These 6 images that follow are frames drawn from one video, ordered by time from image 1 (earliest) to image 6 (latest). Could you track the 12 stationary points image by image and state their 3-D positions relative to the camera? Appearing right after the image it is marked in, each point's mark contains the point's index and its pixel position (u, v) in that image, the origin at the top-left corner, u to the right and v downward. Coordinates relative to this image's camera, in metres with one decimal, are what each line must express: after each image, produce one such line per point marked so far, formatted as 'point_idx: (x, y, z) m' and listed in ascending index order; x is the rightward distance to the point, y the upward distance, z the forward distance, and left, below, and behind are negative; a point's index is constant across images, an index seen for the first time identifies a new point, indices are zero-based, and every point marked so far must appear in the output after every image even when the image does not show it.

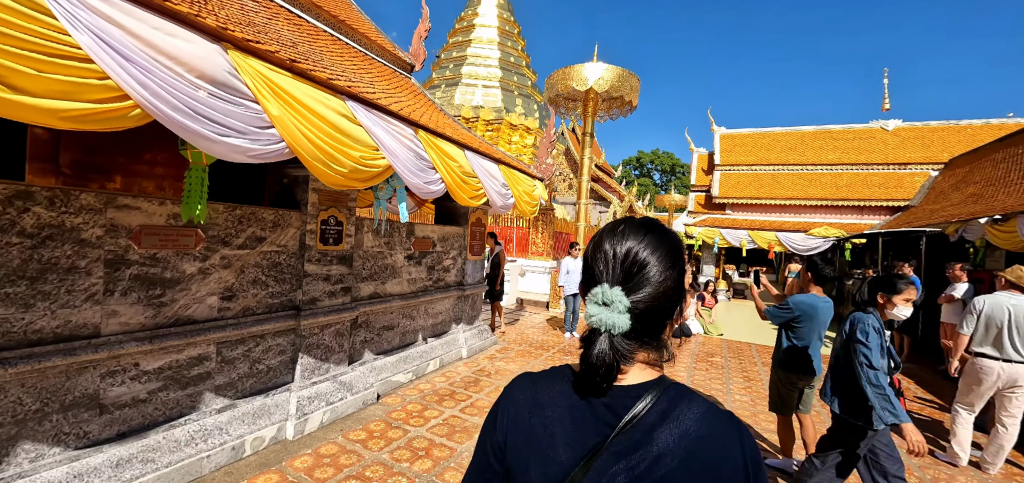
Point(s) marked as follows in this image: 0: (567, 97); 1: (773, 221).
0: (+1.2, +3.0, +9.1) m
1: (+7.3, +0.6, +12.6) m
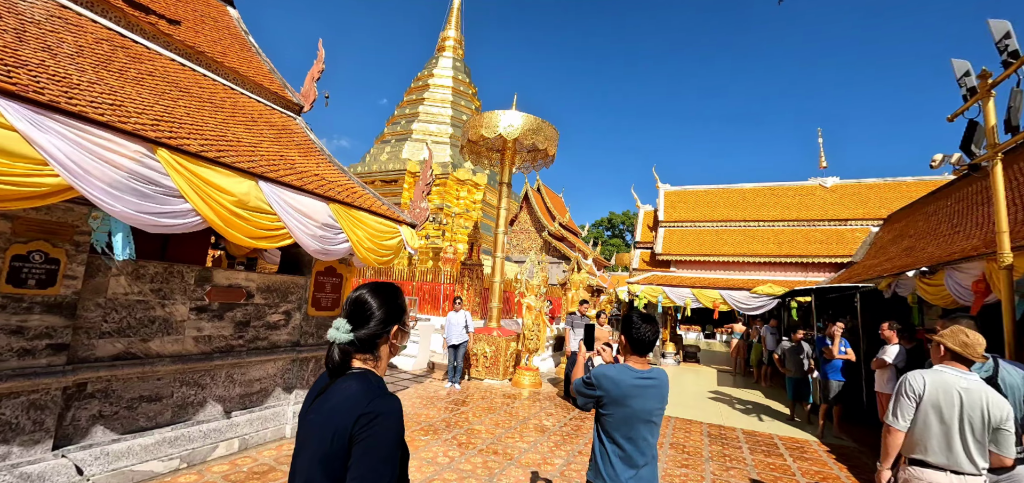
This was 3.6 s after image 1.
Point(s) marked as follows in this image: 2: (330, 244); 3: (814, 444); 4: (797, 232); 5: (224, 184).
0: (-0.6, +1.9, +8.7) m
1: (+5.6, -1.0, +11.8) m
2: (-1.8, 0.0, +4.4) m
3: (+3.9, -2.6, +5.7) m
4: (+7.8, +0.3, +12.2) m
5: (-2.3, +0.5, +3.5) m
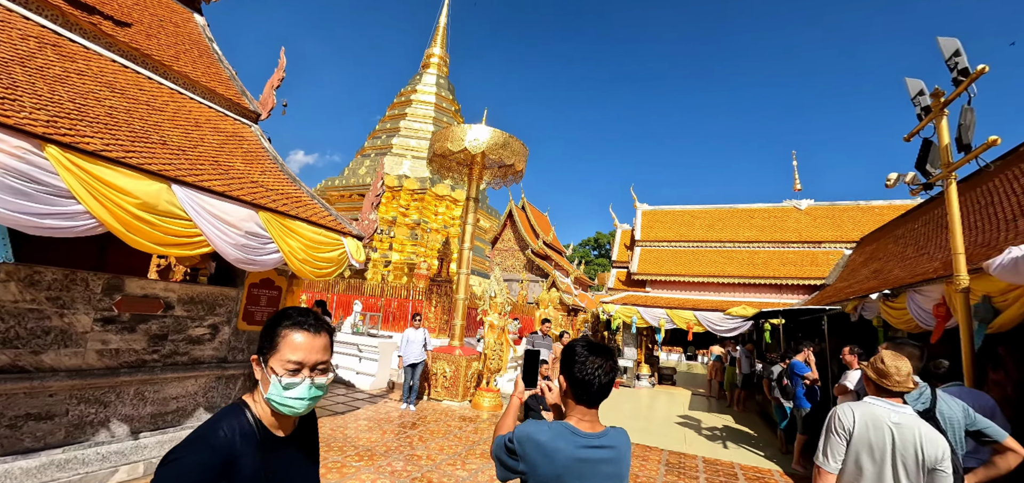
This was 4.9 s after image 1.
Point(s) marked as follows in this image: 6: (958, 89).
0: (-1.2, +1.6, +8.5) m
1: (+4.9, -1.6, +11.6) m
2: (-2.4, -0.1, +4.1) m
3: (+3.2, -2.9, +5.4) m
4: (+7.2, -0.3, +12.1) m
5: (-2.8, +0.4, +3.2) m
6: (+4.2, +1.4, +4.1) m
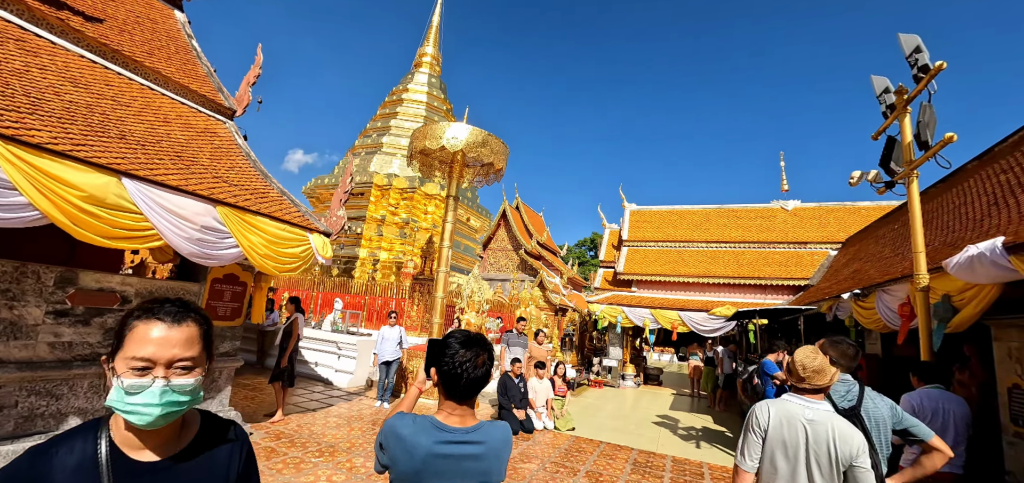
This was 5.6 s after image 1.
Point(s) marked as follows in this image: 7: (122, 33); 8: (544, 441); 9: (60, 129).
0: (-1.5, +1.6, +8.5) m
1: (+4.5, -1.6, +11.5) m
2: (-2.8, 0.0, +4.1) m
3: (+2.8, -2.8, +5.3) m
4: (+6.8, -0.3, +12.0) m
5: (-3.2, +0.5, +3.3) m
6: (+3.8, +1.4, +4.1) m
7: (-5.2, +2.8, +5.8) m
8: (+0.4, -2.8, +6.1) m
9: (-3.7, +0.9, +3.6) m
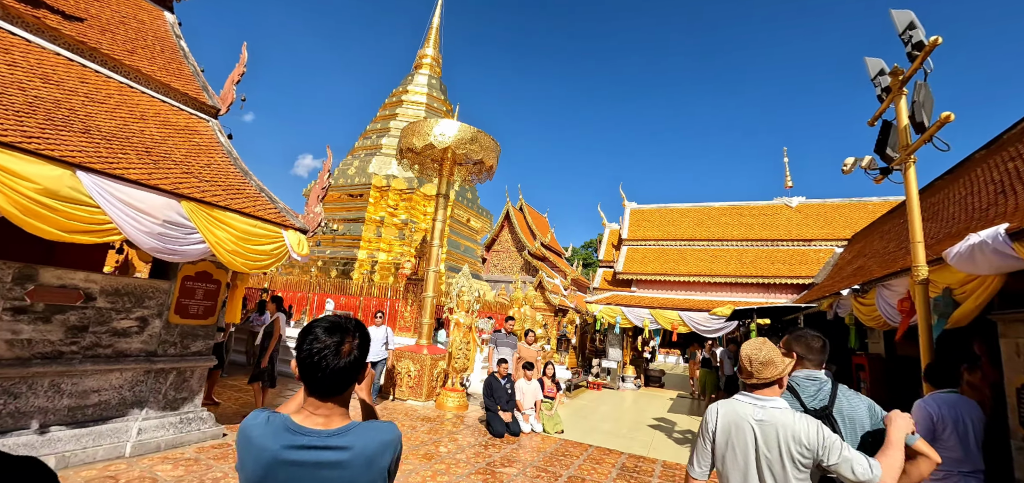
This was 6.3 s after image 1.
0: (-1.7, +1.7, +8.4) m
1: (+4.4, -1.5, +11.2) m
2: (-3.1, 0.0, +4.0) m
3: (+2.6, -2.8, +5.1) m
4: (+6.7, -0.3, +11.6) m
5: (-3.5, +0.5, +3.2) m
6: (+3.5, +1.5, +3.8) m
7: (-5.4, +2.8, +5.8) m
8: (+0.2, -2.7, +5.9) m
9: (-4.0, +1.0, +3.5) m
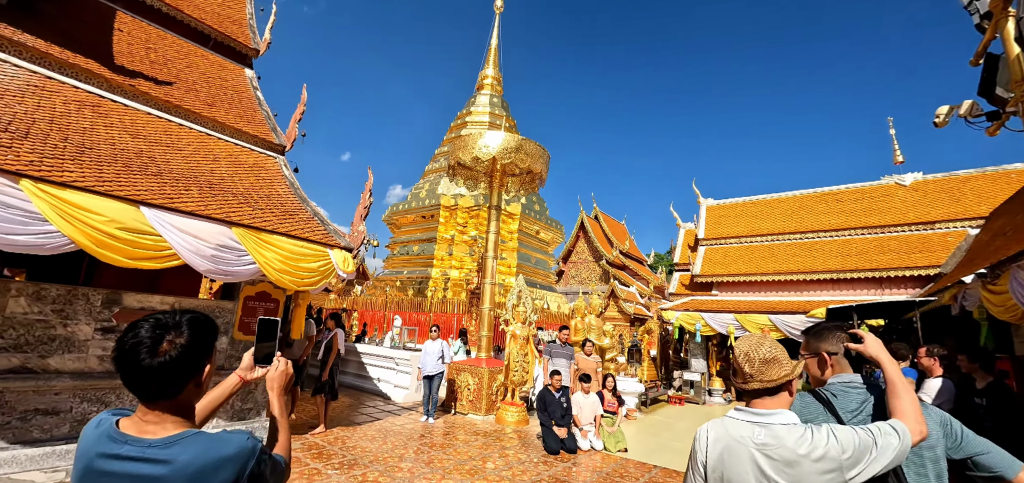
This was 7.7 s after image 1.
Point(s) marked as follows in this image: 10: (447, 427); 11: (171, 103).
0: (-0.7, +1.4, +8.5) m
1: (+6.0, -1.4, +9.9) m
2: (-2.9, -0.2, +4.4) m
3: (+3.1, -2.6, +4.2) m
4: (+8.3, 0.0, +9.9) m
5: (-3.5, +0.3, +3.7) m
6: (+3.4, +1.8, +3.0) m
7: (-5.0, +2.3, +6.8) m
8: (+0.9, -2.7, +5.4) m
9: (-3.9, +0.7, +4.2) m
10: (-0.9, -2.8, +6.5) m
11: (-4.8, +1.9, +6.2) m
